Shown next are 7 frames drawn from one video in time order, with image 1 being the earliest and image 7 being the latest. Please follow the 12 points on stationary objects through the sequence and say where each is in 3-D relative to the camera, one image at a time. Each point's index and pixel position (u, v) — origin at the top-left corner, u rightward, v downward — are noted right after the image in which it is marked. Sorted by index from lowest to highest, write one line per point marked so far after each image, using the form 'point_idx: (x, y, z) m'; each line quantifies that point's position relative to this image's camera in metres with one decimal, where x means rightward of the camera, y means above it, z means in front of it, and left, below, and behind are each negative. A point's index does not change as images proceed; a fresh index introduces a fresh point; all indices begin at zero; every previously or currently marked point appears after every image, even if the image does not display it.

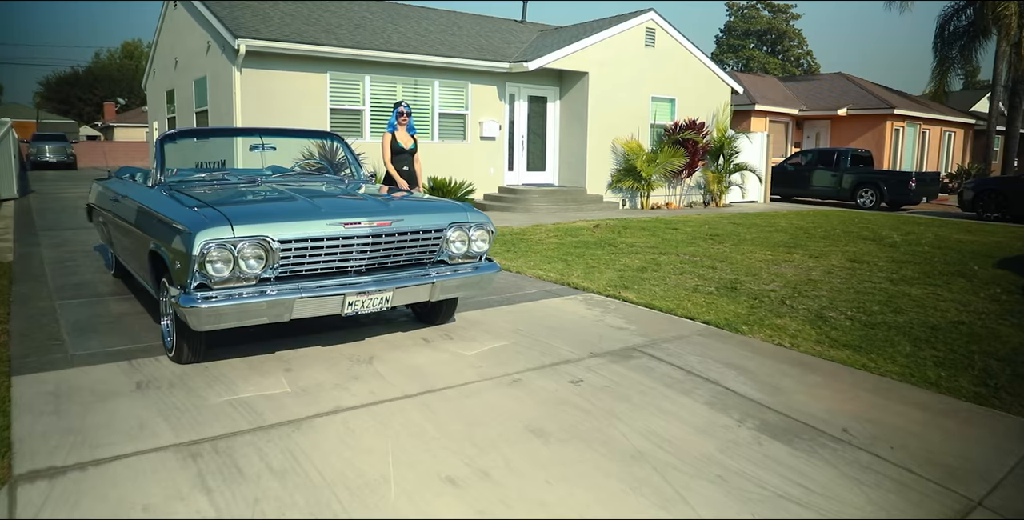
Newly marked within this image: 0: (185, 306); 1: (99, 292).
0: (-1.8, -0.2, +3.9) m
1: (-3.8, -0.3, +6.6) m
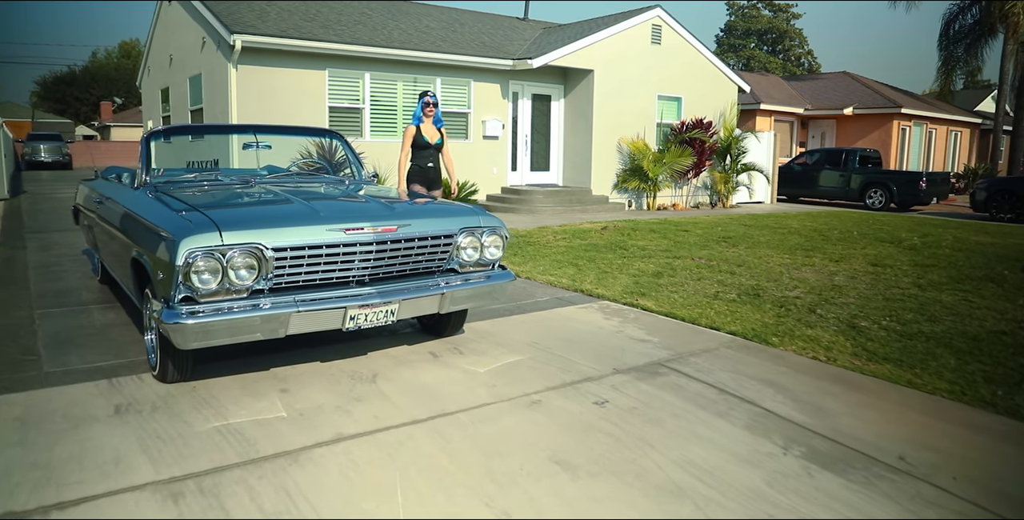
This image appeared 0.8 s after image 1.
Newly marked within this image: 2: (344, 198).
0: (-1.6, -0.3, +3.5) m
1: (-3.7, -0.3, +6.2) m
2: (-1.1, +0.4, +4.7) m
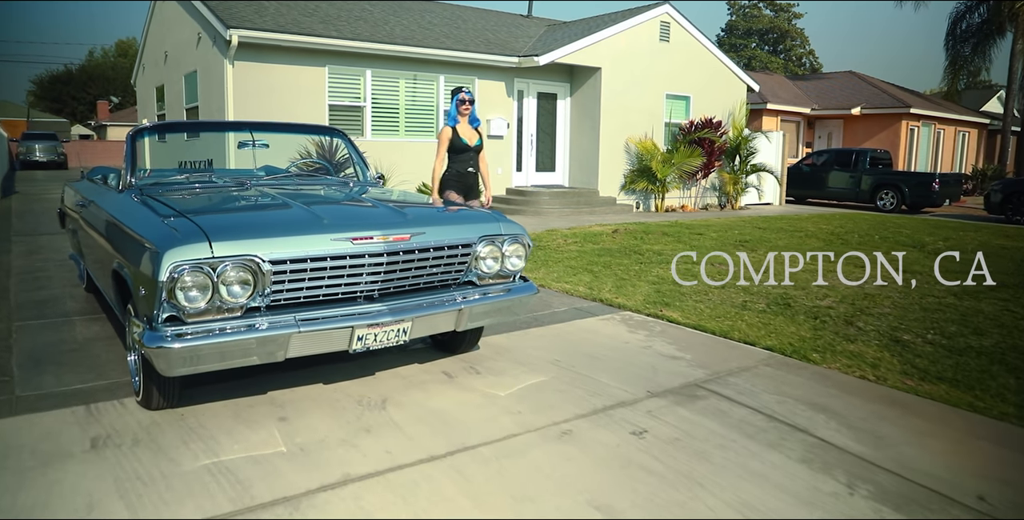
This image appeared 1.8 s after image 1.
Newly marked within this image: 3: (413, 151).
0: (-1.5, -0.4, +3.0) m
1: (-3.6, -0.4, +5.8) m
2: (-1.0, +0.3, +4.3) m
3: (-1.8, +2.0, +13.3) m
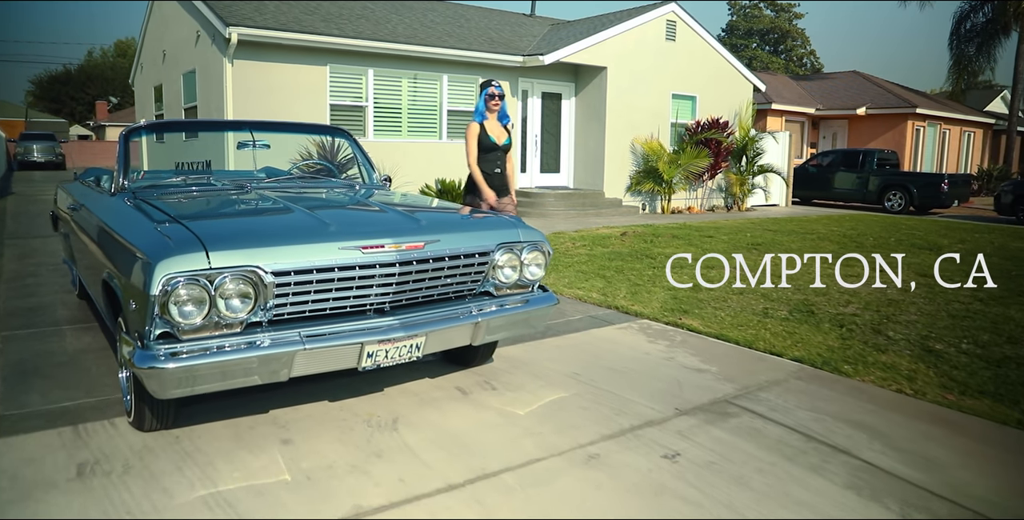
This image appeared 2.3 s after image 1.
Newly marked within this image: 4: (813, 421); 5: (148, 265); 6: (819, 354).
0: (-1.4, -0.4, +2.7) m
1: (-3.5, -0.5, +5.5) m
2: (-0.9, +0.3, +4.0) m
3: (-1.7, +2.0, +13.0) m
4: (+1.6, -0.9, +3.9) m
5: (-1.4, 0.0, +2.8) m
6: (+2.2, -0.7, +5.1) m
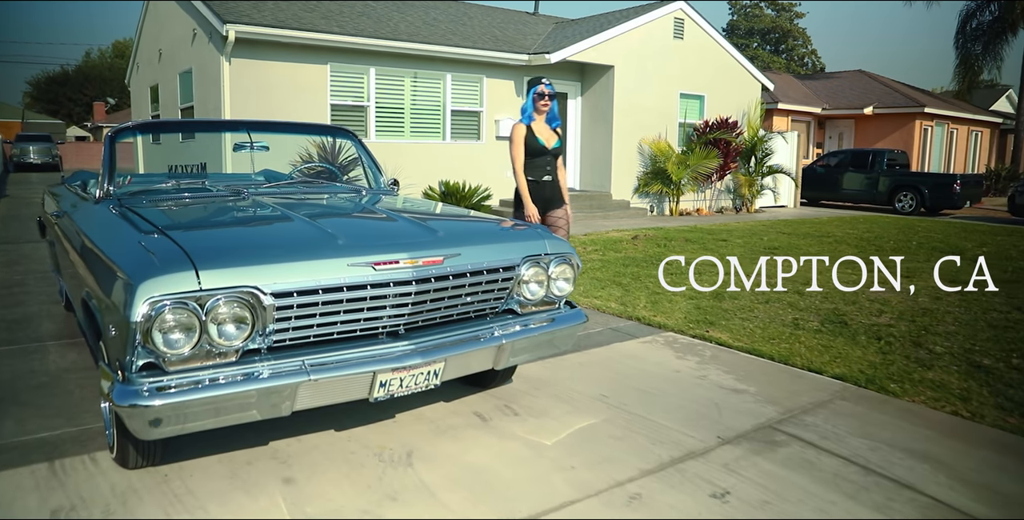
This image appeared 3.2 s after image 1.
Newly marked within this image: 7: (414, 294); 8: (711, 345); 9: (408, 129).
0: (-1.3, -0.5, +2.4) m
1: (-3.3, -0.5, +5.1) m
2: (-0.8, +0.2, +3.6) m
3: (-1.6, +1.9, +12.6) m
4: (+1.7, -0.9, +3.5) m
5: (-1.3, -0.1, +2.4) m
6: (+2.3, -0.7, +4.7) m
7: (-0.4, -0.1, +2.9) m
8: (+1.4, -0.6, +5.2) m
9: (-1.8, +2.3, +12.6) m
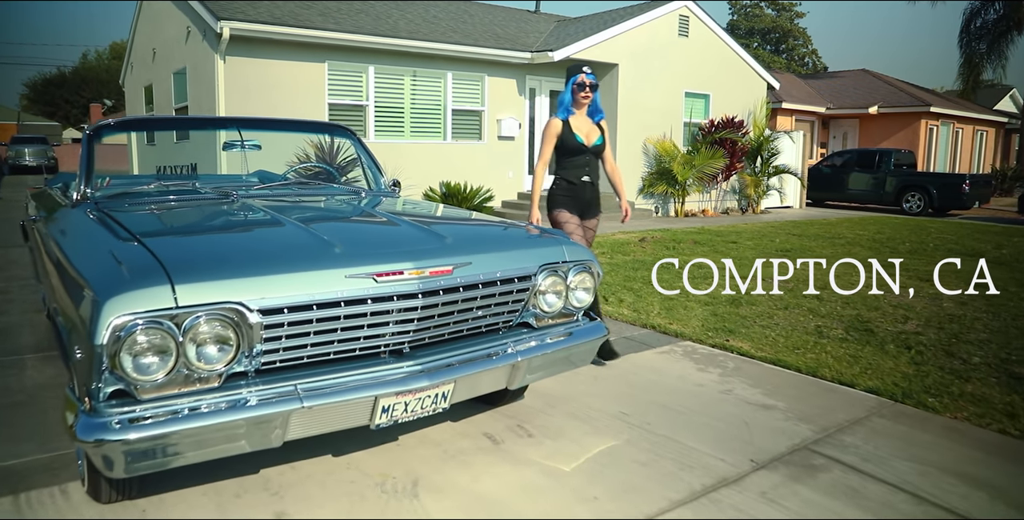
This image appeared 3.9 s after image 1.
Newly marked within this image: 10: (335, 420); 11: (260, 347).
0: (-1.2, -0.5, +2.1) m
1: (-3.3, -0.6, +4.8) m
2: (-0.7, +0.2, +3.3) m
3: (-1.6, +1.8, +12.3) m
4: (+1.8, -1.0, +3.2) m
5: (-1.2, -0.1, +2.1) m
6: (+2.3, -0.8, +4.4) m
7: (-0.3, -0.2, +2.6) m
8: (+1.5, -0.6, +4.8) m
9: (-1.8, +2.2, +12.3) m
10: (-0.6, -0.5, +2.4) m
11: (-0.8, -0.3, +2.3) m
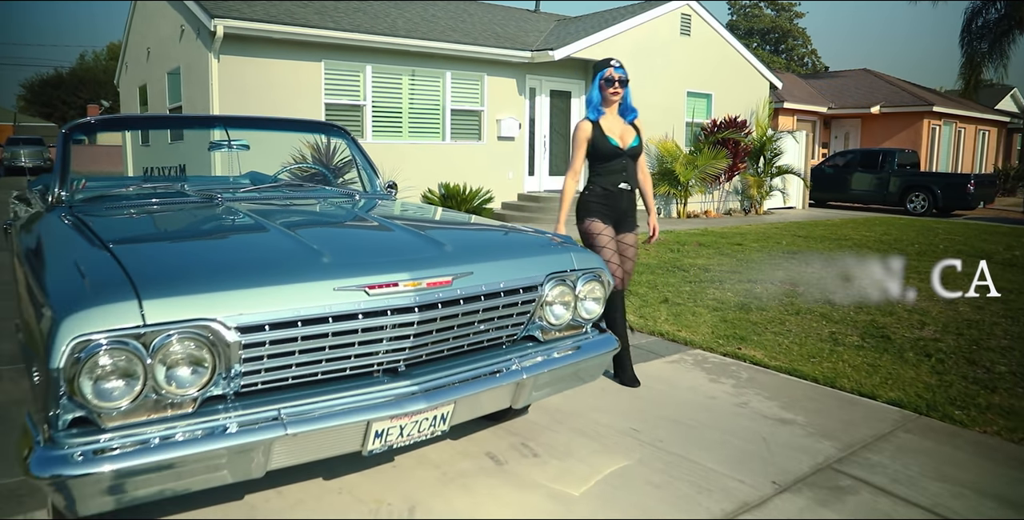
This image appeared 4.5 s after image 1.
0: (-1.2, -0.5, +1.8) m
1: (-3.3, -0.6, +4.6) m
2: (-0.7, +0.2, +3.1) m
3: (-1.6, +1.8, +12.1) m
4: (+1.8, -1.0, +3.0) m
5: (-1.2, -0.2, +1.9) m
6: (+2.4, -0.8, +4.2) m
7: (-0.3, -0.2, +2.3) m
8: (+1.5, -0.7, +4.6) m
9: (-1.8, +2.2, +12.0) m
10: (-0.6, -0.6, +2.2) m
11: (-0.8, -0.3, +2.1) m
